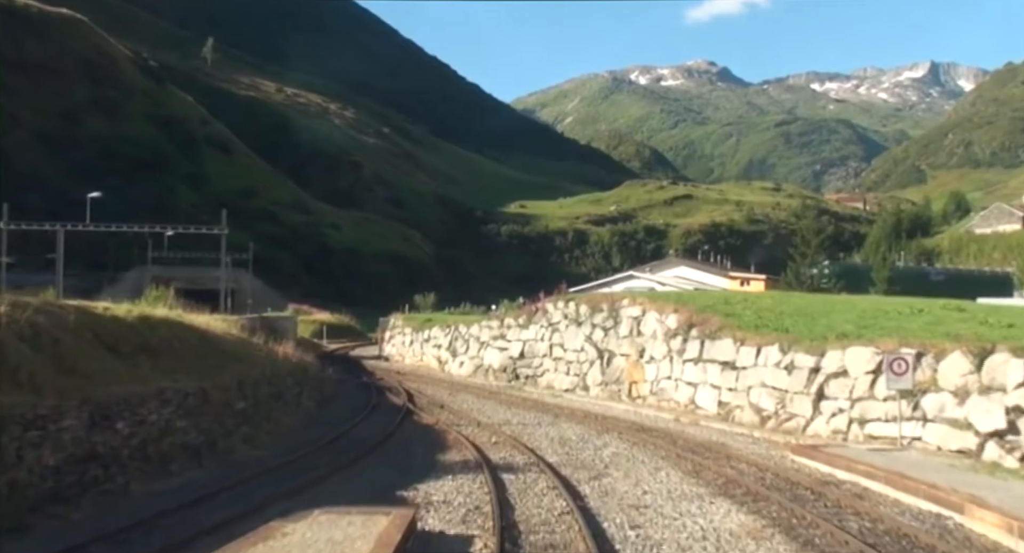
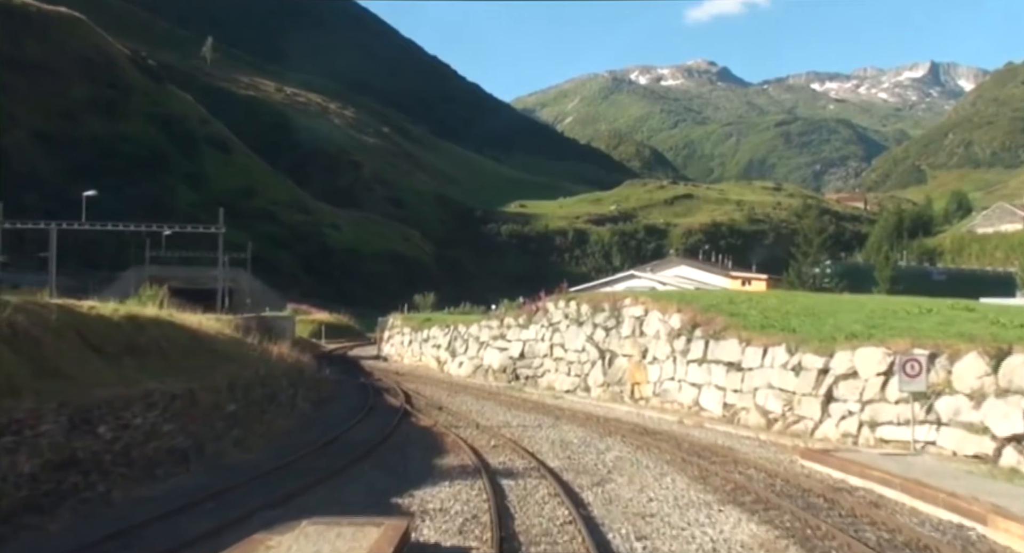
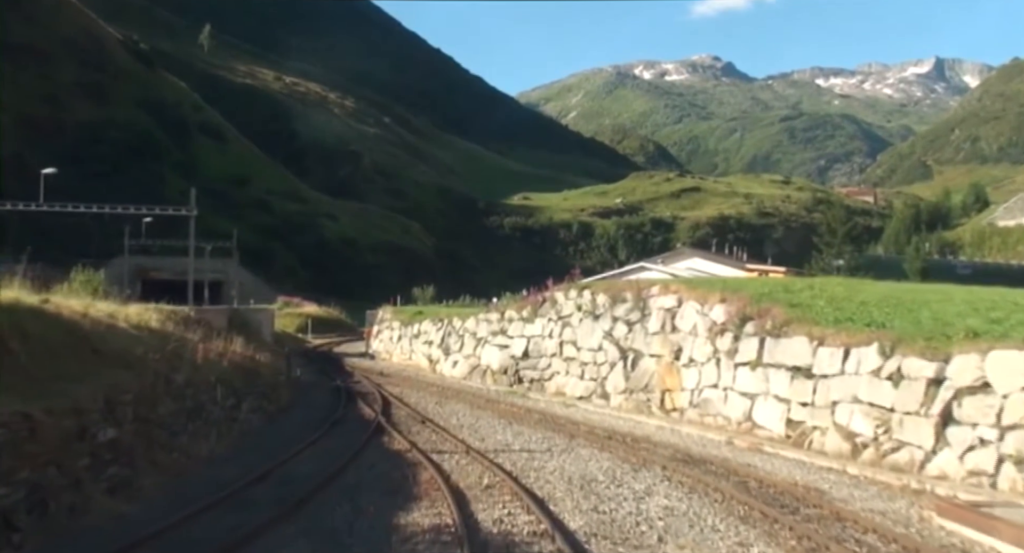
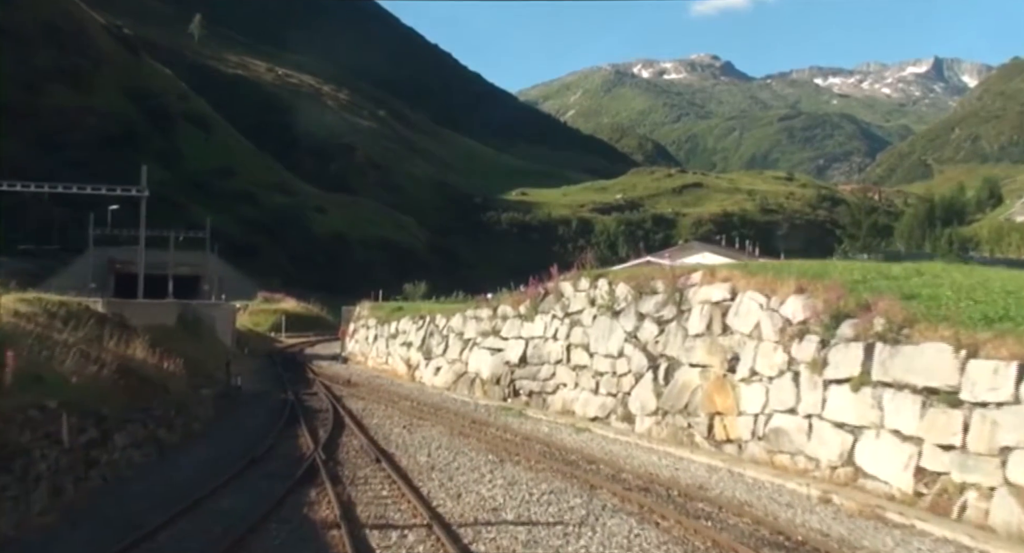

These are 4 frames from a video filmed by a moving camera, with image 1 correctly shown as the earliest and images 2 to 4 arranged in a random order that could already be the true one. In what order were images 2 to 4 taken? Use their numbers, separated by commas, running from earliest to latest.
2, 3, 4
